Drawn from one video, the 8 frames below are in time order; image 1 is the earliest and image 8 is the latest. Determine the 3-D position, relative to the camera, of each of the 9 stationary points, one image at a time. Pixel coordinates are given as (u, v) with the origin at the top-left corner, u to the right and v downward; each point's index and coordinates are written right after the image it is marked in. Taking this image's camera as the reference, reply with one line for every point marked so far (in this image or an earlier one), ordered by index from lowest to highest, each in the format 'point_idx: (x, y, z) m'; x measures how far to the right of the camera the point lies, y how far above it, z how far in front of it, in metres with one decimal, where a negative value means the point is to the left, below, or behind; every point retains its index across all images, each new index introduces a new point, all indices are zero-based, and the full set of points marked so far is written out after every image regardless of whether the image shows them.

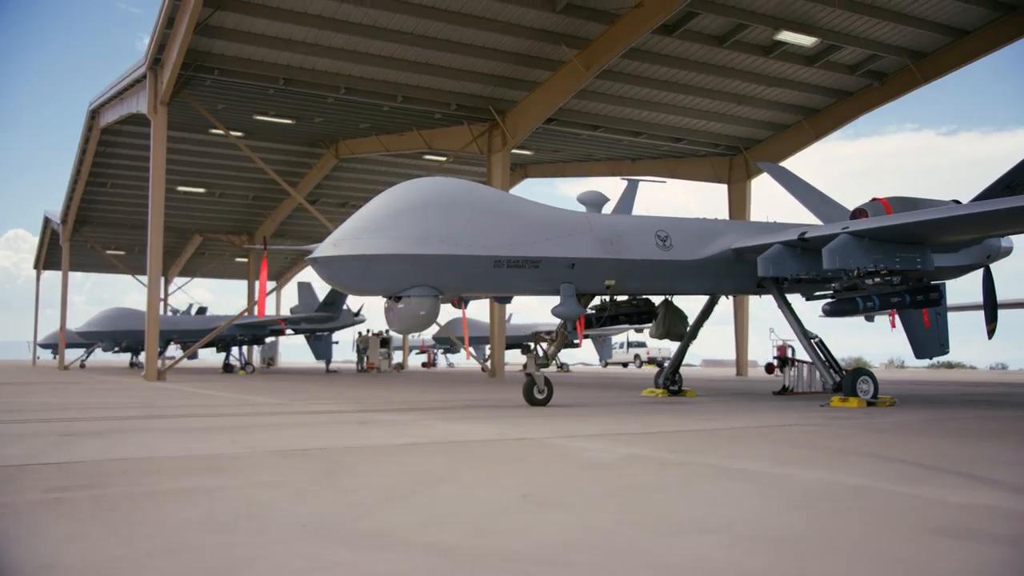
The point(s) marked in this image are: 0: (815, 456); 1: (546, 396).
0: (+1.8, -1.0, +4.8) m
1: (+0.4, -1.2, +8.9) m
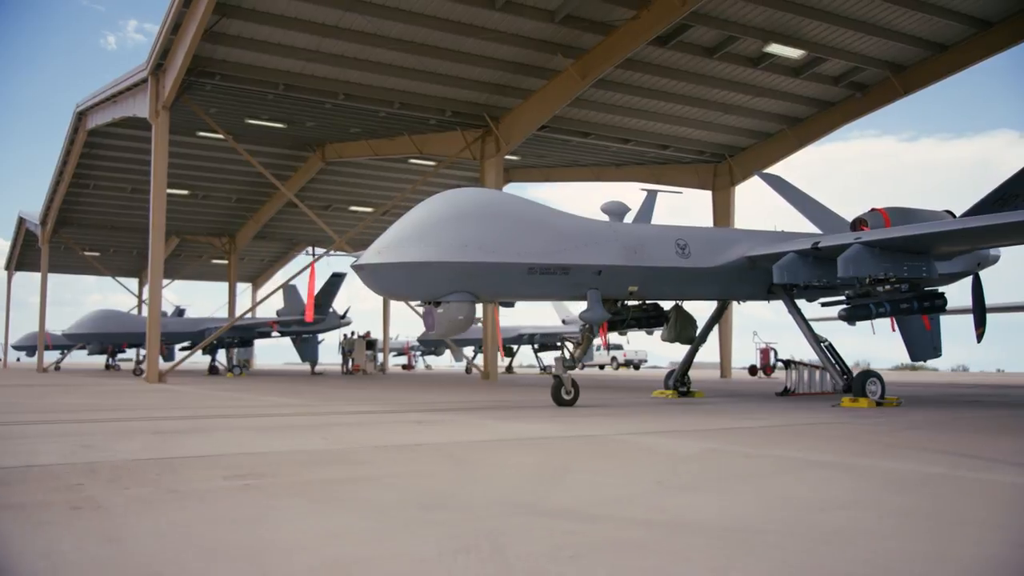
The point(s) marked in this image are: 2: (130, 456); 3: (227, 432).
0: (+2.3, -1.0, +5.3) m
1: (+0.7, -1.3, +9.3) m
2: (-2.1, -0.9, +4.3) m
3: (-2.2, -1.1, +6.2) m
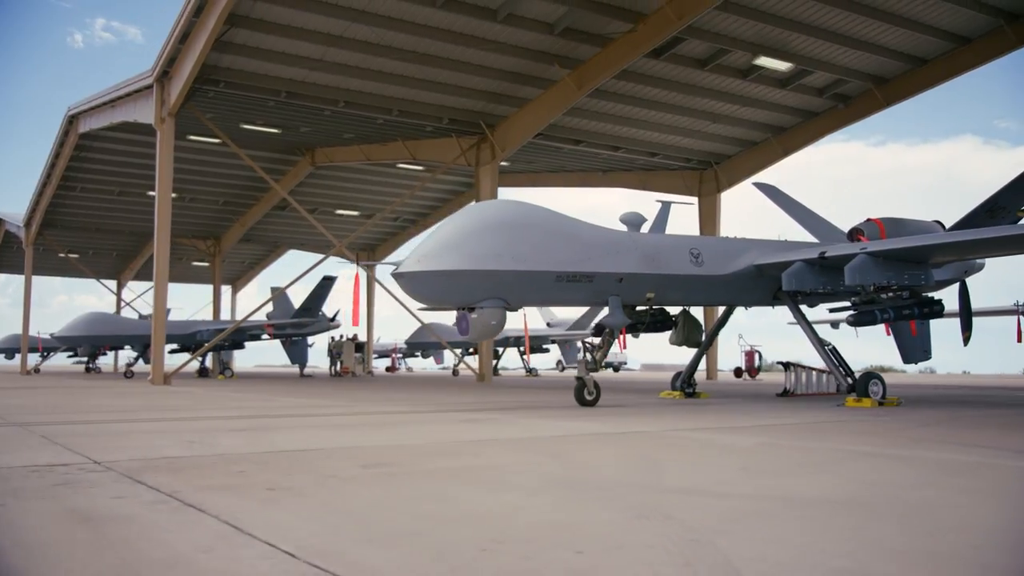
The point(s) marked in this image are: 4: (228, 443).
0: (+2.8, -1.1, +5.8) m
1: (+1.0, -1.4, +9.9) m
2: (-1.6, -1.0, +4.8) m
3: (-1.8, -1.2, +6.6) m
4: (-1.9, -1.0, +5.2) m
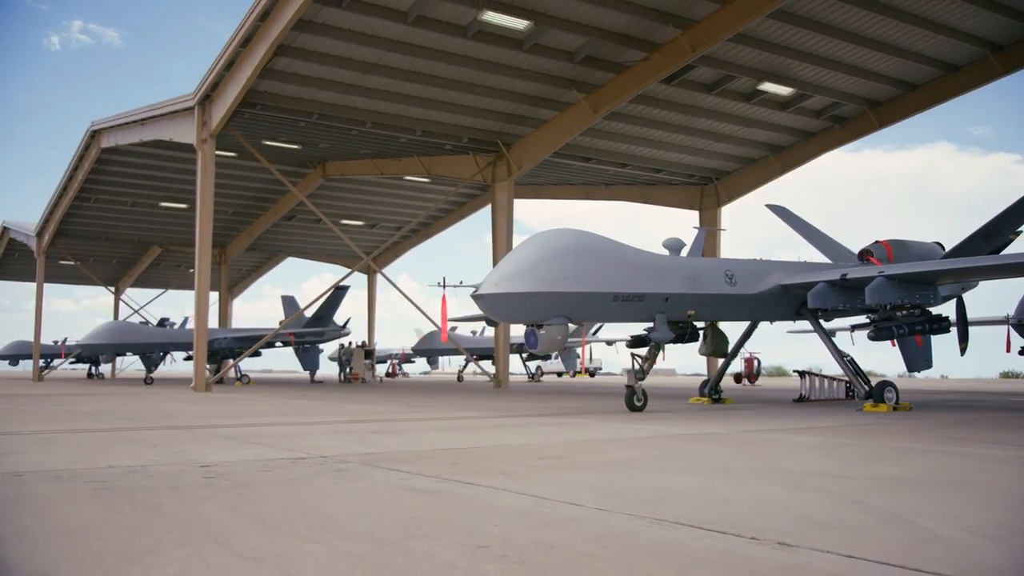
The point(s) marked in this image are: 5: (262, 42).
0: (+3.7, -1.3, +7.1) m
1: (+1.8, -1.6, +11.1) m
2: (-0.7, -1.2, +5.9) m
3: (-1.0, -1.4, +7.8) m
4: (-1.0, -1.3, +6.4) m
5: (-5.5, +5.4, +17.4) m
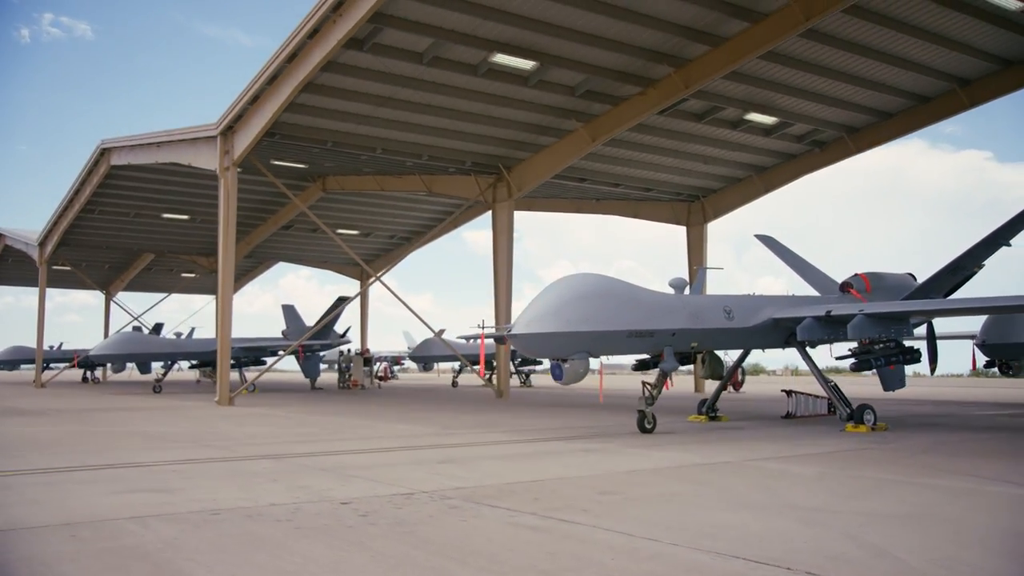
0: (+4.2, -1.9, +8.6) m
1: (+2.2, -2.2, +12.5) m
2: (-0.2, -1.8, +7.3) m
3: (-0.5, -2.0, +9.2) m
4: (-0.4, -1.9, +7.8) m
5: (-5.2, +4.8, +18.6) m
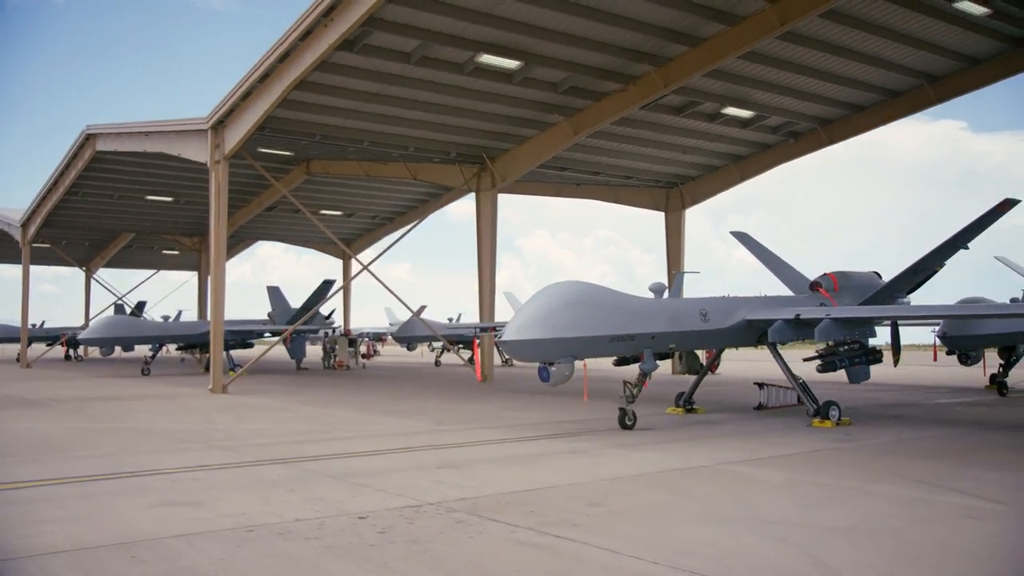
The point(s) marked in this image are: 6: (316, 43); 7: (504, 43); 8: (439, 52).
0: (+4.1, -2.2, +9.5) m
1: (+2.1, -2.3, +13.4) m
2: (-0.2, -2.1, +8.1) m
3: (-0.6, -2.2, +10.0) m
4: (-0.5, -2.1, +8.5) m
5: (-5.6, +5.0, +19.0) m
6: (-4.4, +5.5, +17.7) m
7: (-0.2, +6.0, +19.3) m
8: (-1.8, +5.8, +19.4) m
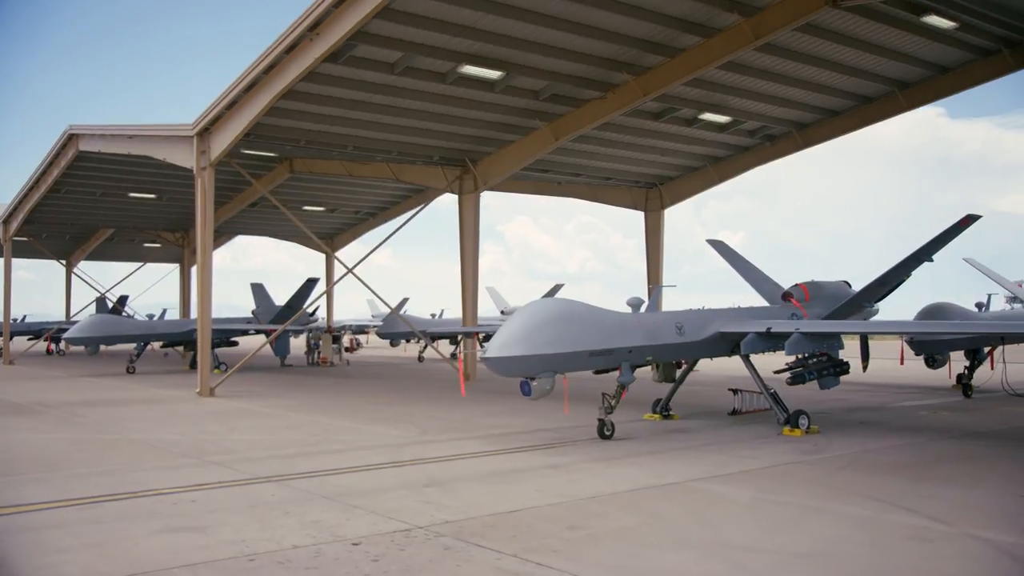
0: (+3.9, -2.5, +10.1) m
1: (+1.8, -2.6, +13.9) m
2: (-0.4, -2.5, +8.6) m
3: (-0.8, -2.6, +10.5) m
4: (-0.7, -2.5, +9.0) m
5: (-6.0, +4.8, +19.2) m
6: (-4.8, +5.3, +18.0) m
7: (-0.7, +5.8, +19.6) m
8: (-2.2, +5.6, +19.7) m
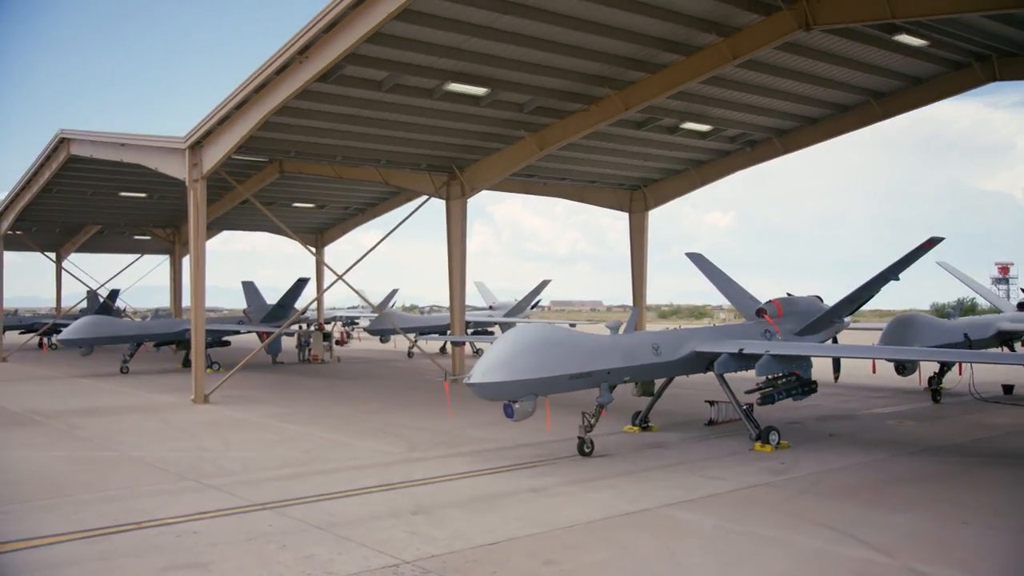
0: (+3.6, -3.0, +10.9) m
1: (+1.5, -3.0, +14.7) m
2: (-0.6, -3.0, +9.3) m
3: (-1.0, -3.1, +11.1) m
4: (-0.9, -3.1, +9.7) m
5: (-6.4, +4.4, +19.7) m
6: (-5.2, +4.9, +18.4) m
7: (-1.0, +5.5, +20.1) m
8: (-2.6, +5.3, +20.2) m
